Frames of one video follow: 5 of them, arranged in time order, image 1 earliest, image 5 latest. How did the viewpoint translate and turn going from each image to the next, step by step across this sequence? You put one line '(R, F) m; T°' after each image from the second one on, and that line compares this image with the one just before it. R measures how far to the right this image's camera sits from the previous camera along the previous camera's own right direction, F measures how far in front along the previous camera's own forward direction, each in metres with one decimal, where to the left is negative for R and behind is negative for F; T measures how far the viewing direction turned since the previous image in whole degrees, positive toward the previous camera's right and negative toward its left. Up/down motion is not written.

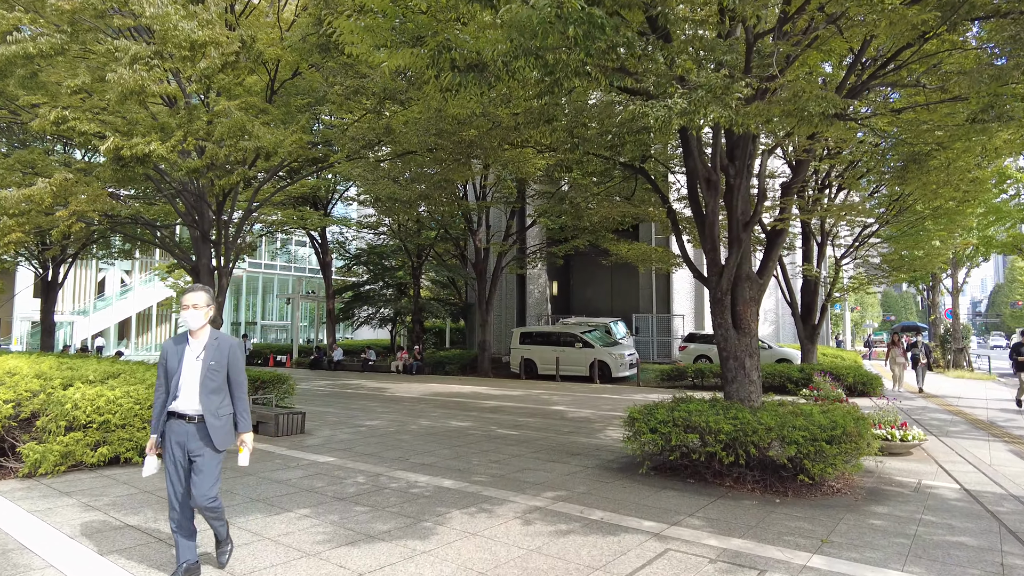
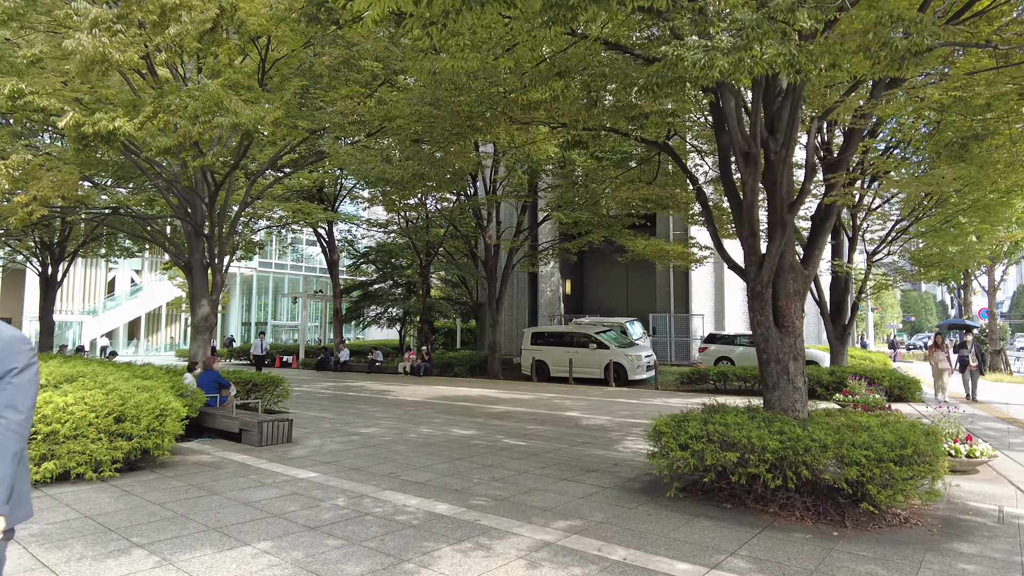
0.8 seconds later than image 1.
(+0.1, +0.9) m; -1°
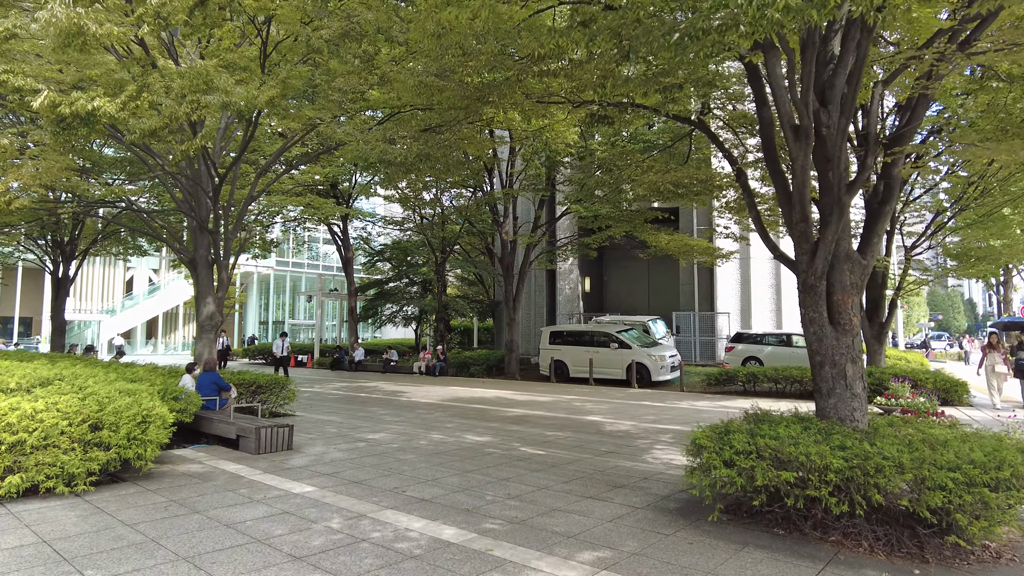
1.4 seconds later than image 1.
(0.0, +0.7) m; -2°
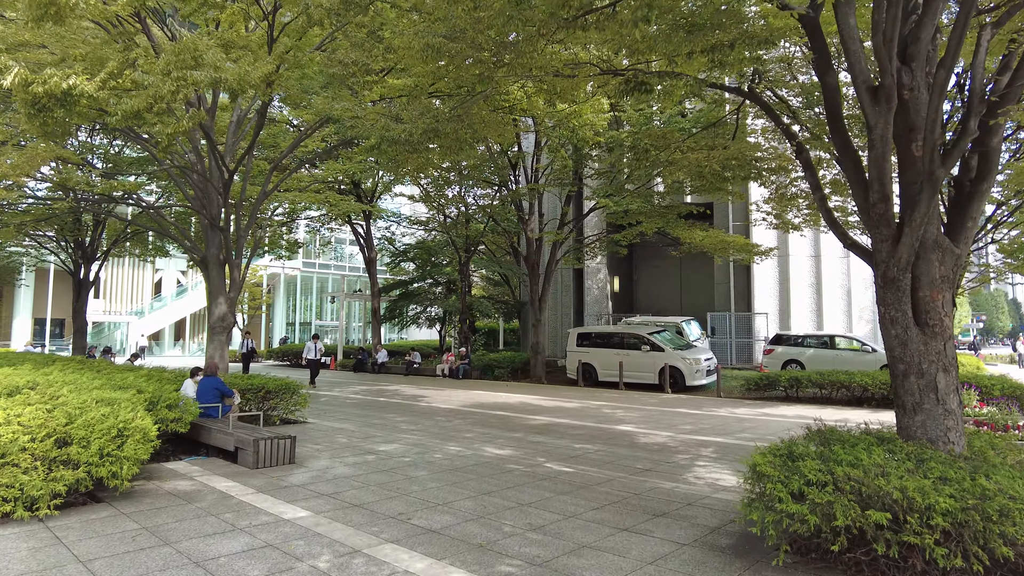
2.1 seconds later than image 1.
(0.0, +0.8) m; -2°
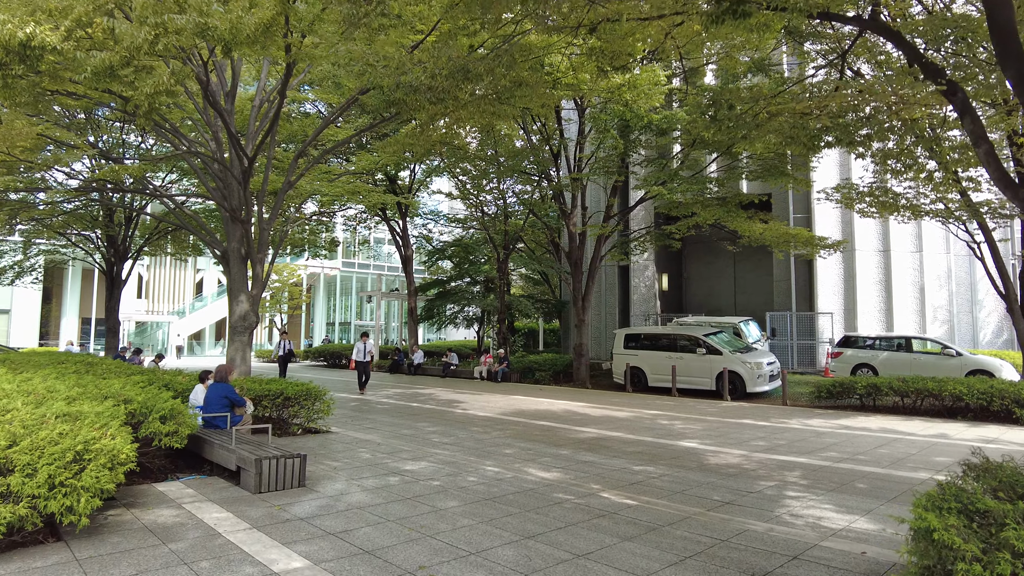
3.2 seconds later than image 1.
(-0.1, +1.1) m; -3°
